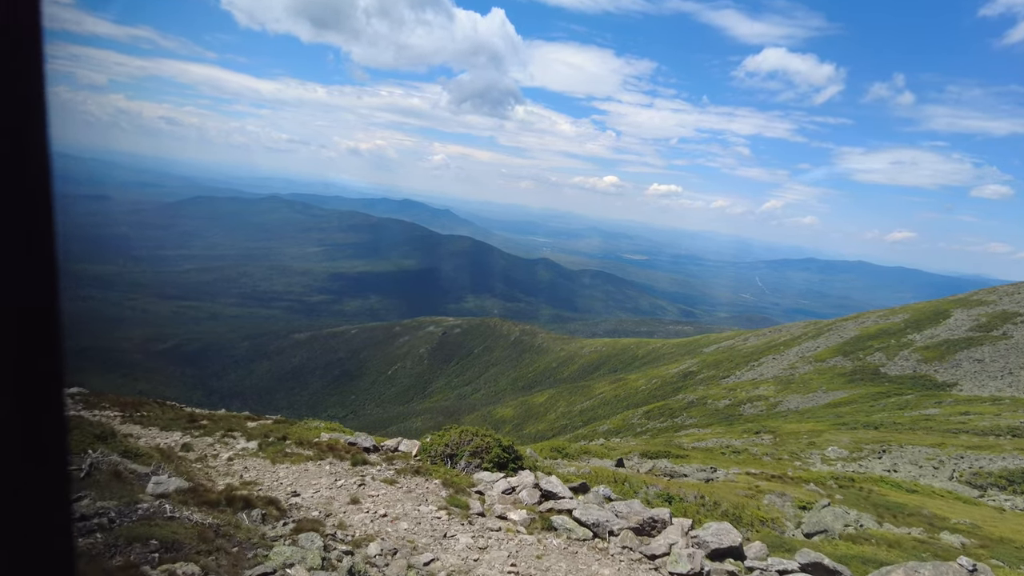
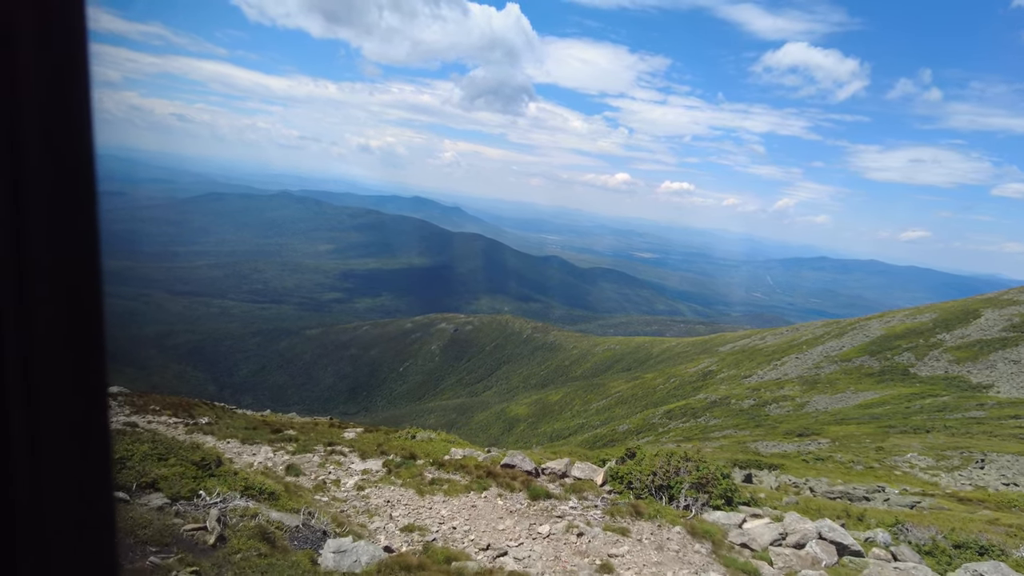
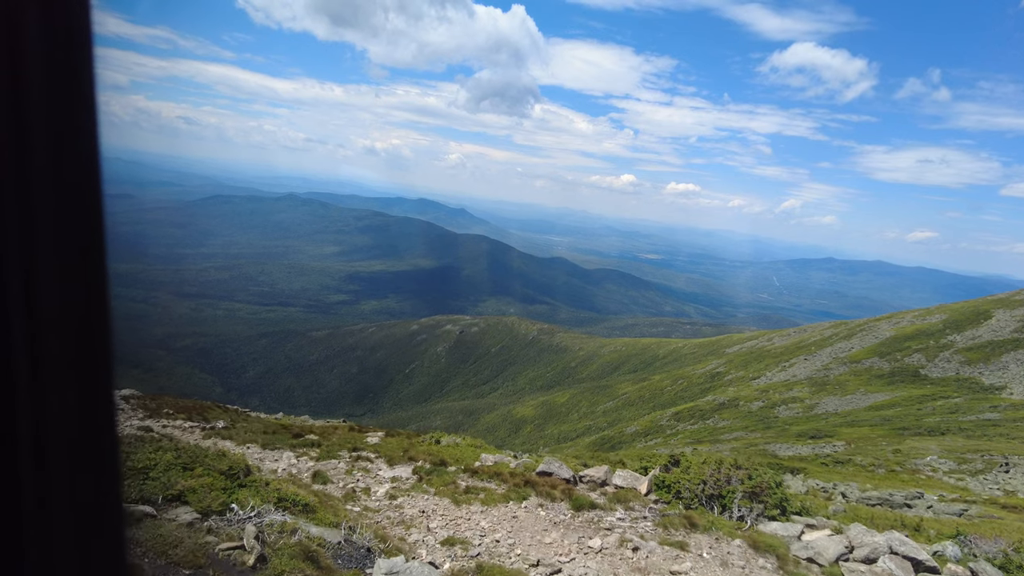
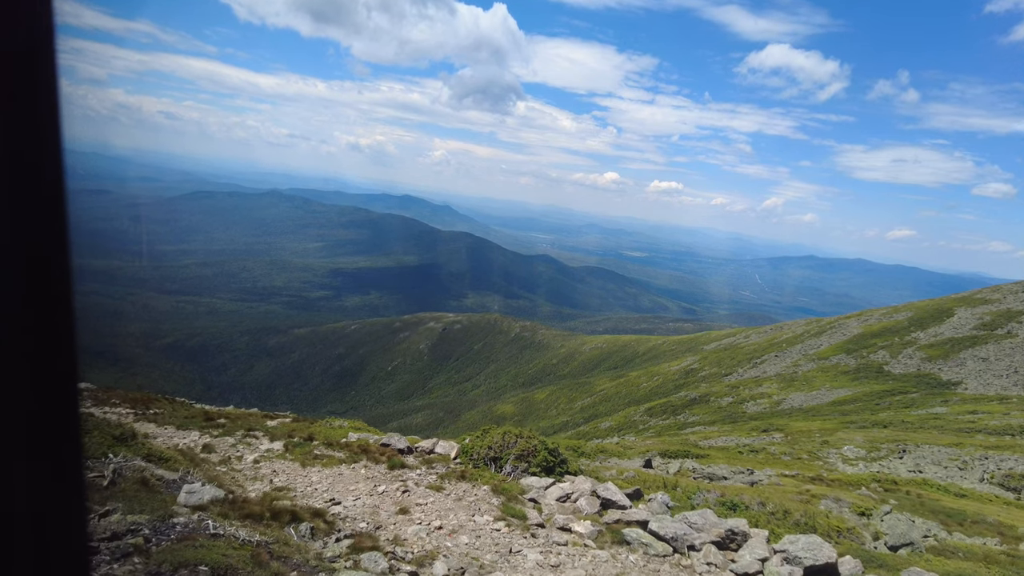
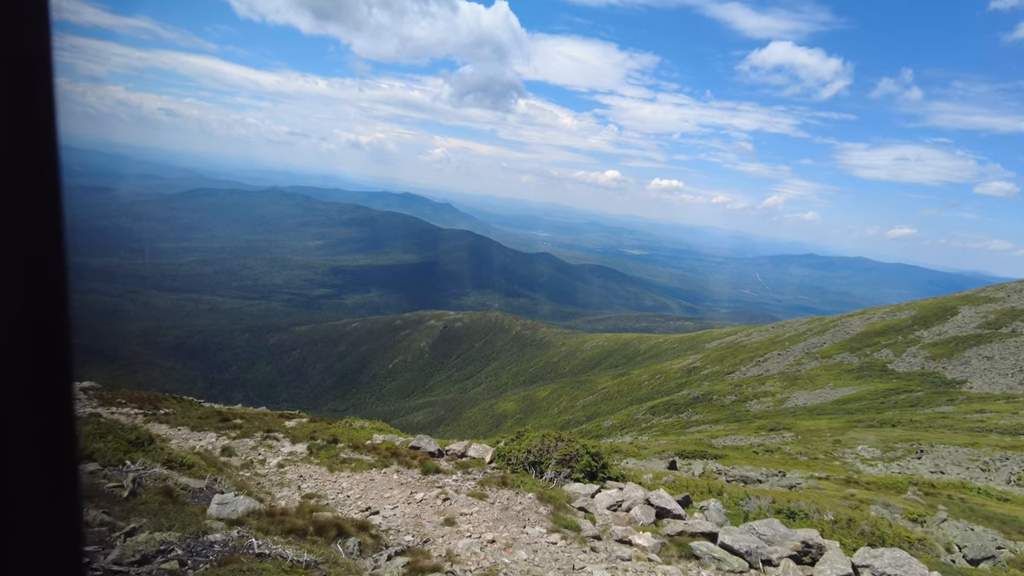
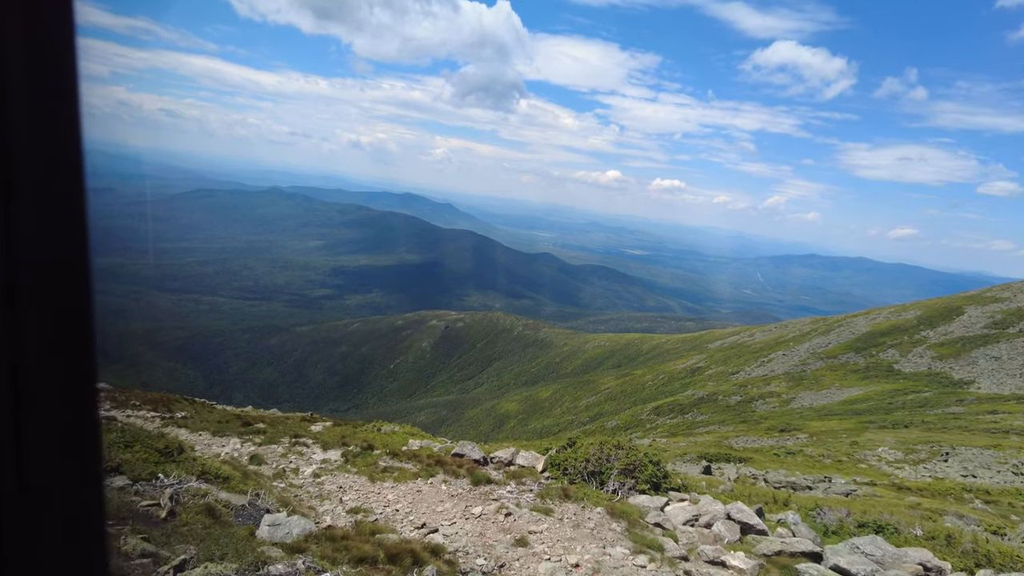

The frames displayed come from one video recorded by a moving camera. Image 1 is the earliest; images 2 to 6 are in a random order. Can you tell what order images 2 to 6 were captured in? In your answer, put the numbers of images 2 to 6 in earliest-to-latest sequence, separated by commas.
4, 5, 6, 2, 3
